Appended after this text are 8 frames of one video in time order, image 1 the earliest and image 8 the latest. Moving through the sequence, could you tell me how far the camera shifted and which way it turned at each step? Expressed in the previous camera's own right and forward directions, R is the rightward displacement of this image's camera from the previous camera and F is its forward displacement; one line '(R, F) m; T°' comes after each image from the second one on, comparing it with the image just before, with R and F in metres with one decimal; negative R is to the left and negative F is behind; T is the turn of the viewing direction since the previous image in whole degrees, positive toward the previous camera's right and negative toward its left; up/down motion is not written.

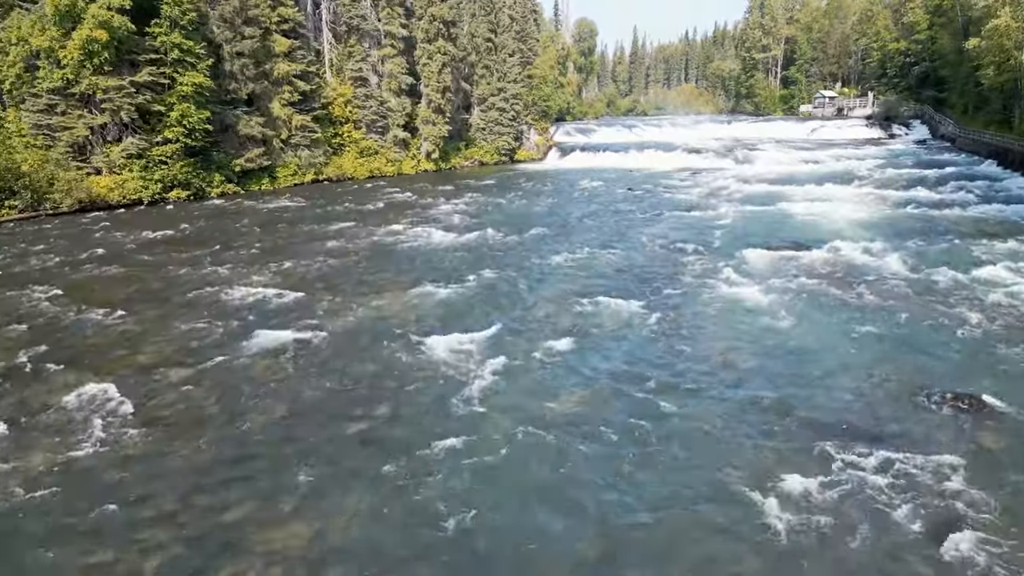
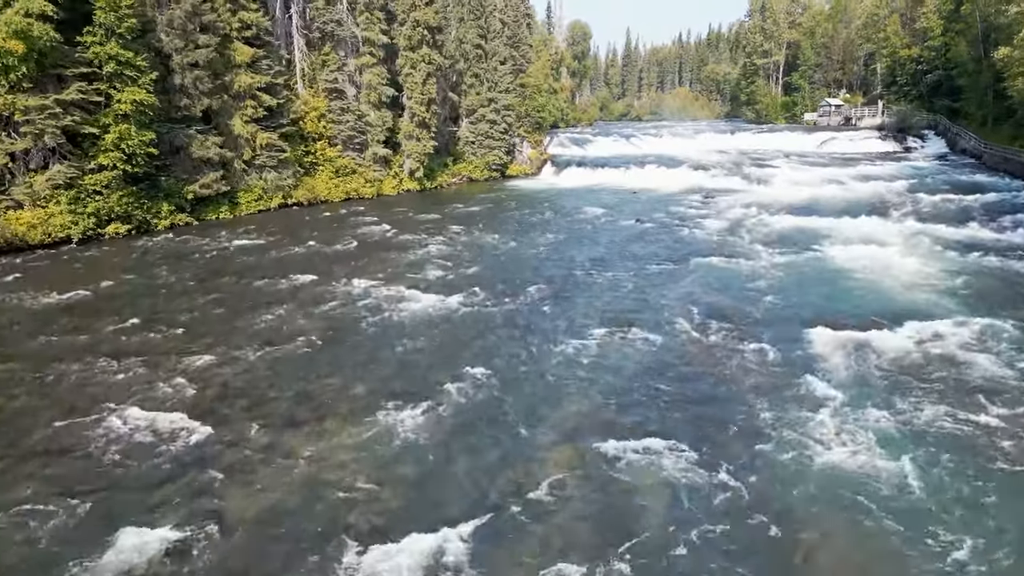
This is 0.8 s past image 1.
(0.0, +3.7) m; +1°
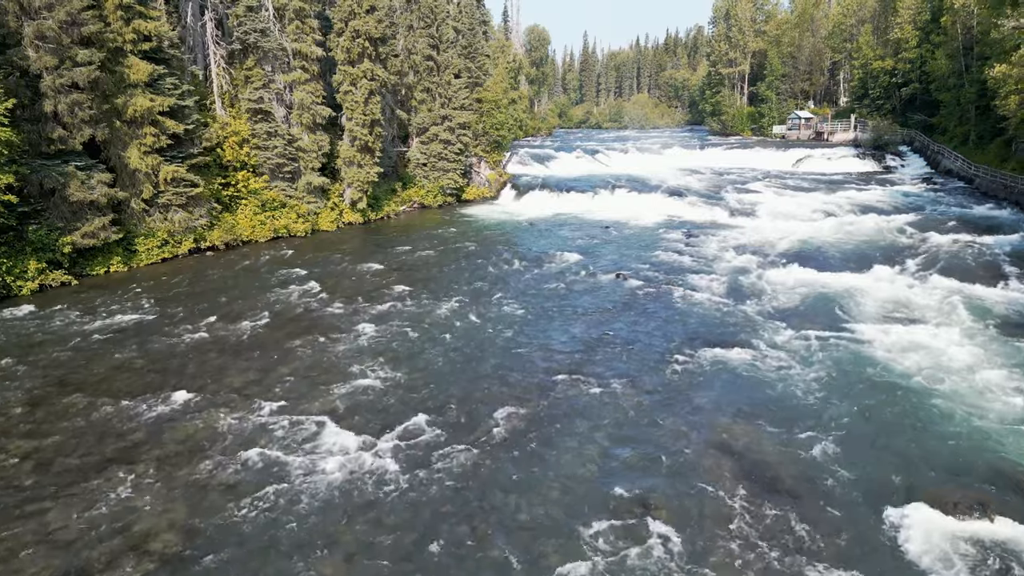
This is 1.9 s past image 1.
(+0.1, +4.6) m; +3°
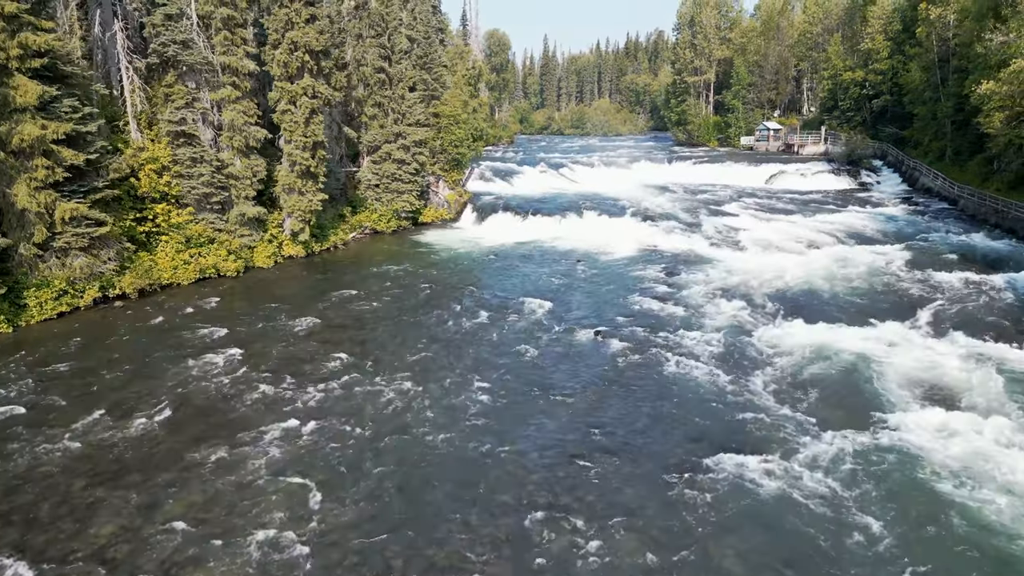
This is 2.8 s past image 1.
(0.0, +3.3) m; +3°
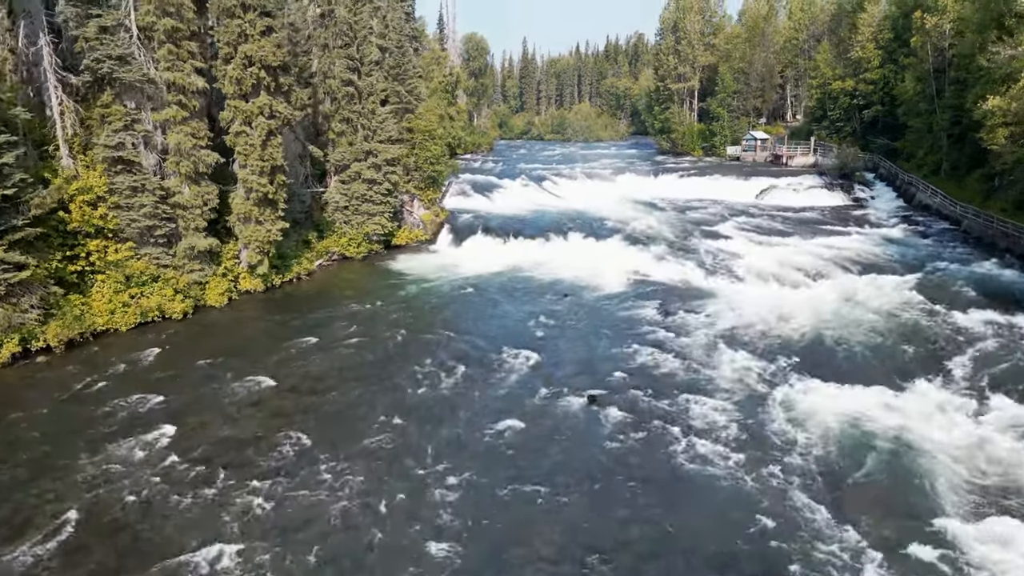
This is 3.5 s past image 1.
(0.0, +2.6) m; +2°
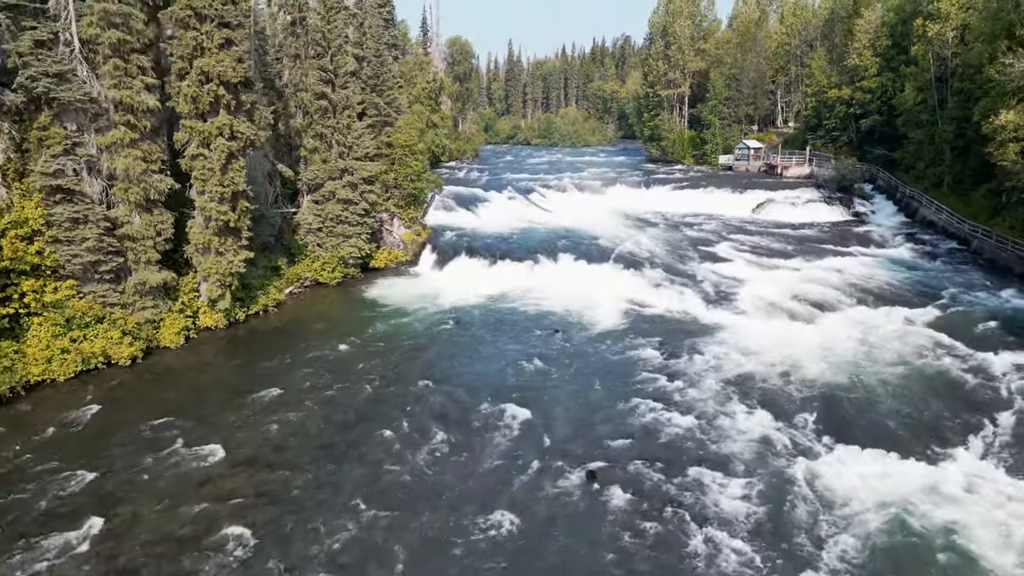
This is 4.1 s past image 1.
(0.0, +2.3) m; +1°
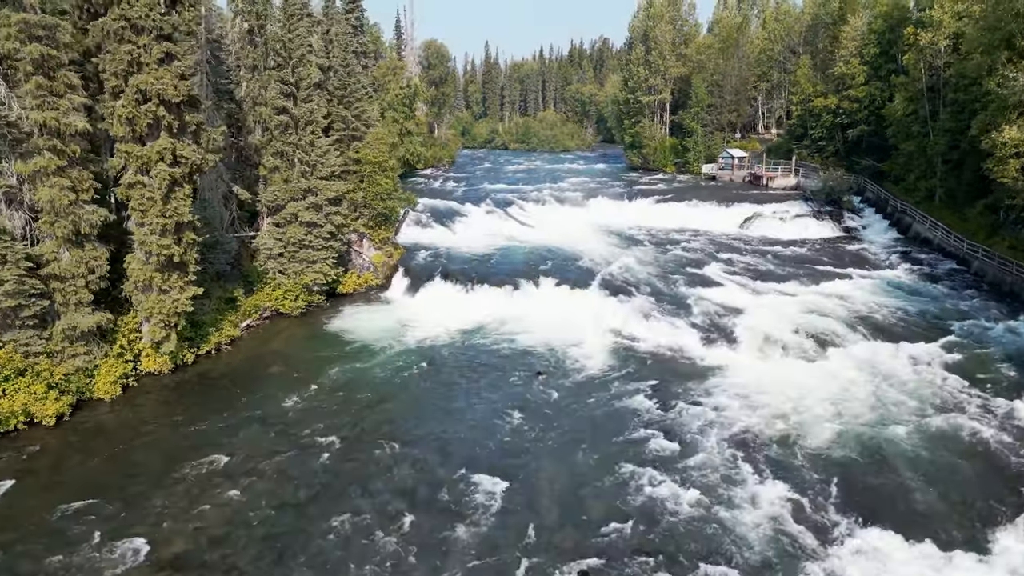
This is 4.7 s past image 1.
(0.0, +2.3) m; +2°
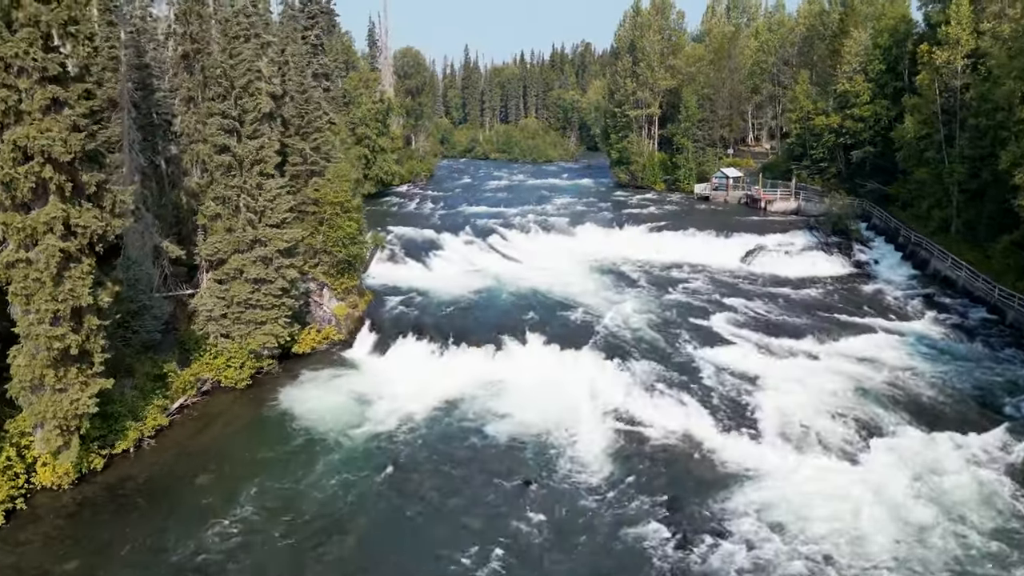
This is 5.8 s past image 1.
(0.0, +4.1) m; +1°
